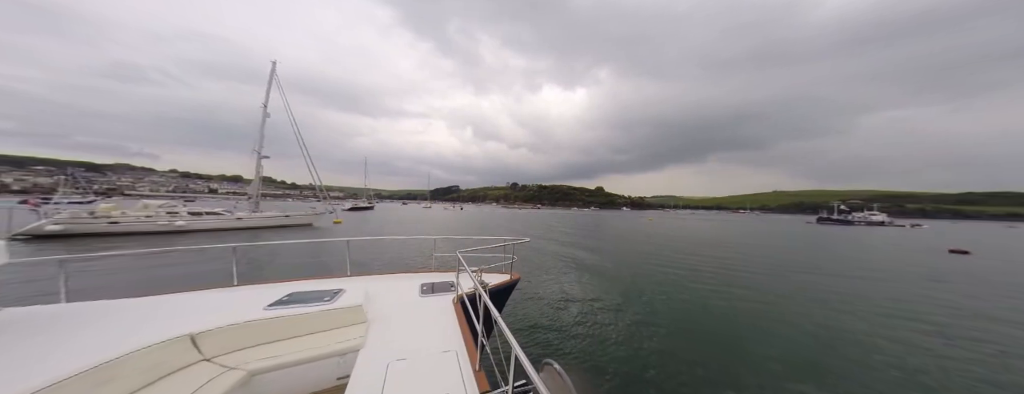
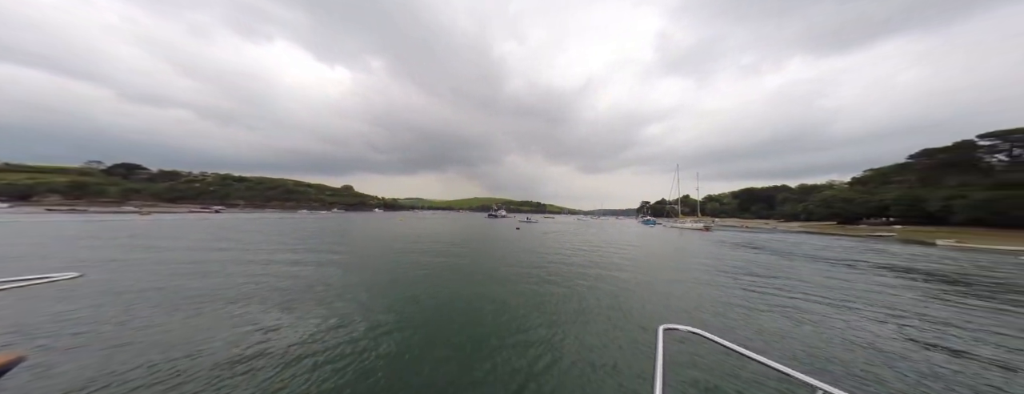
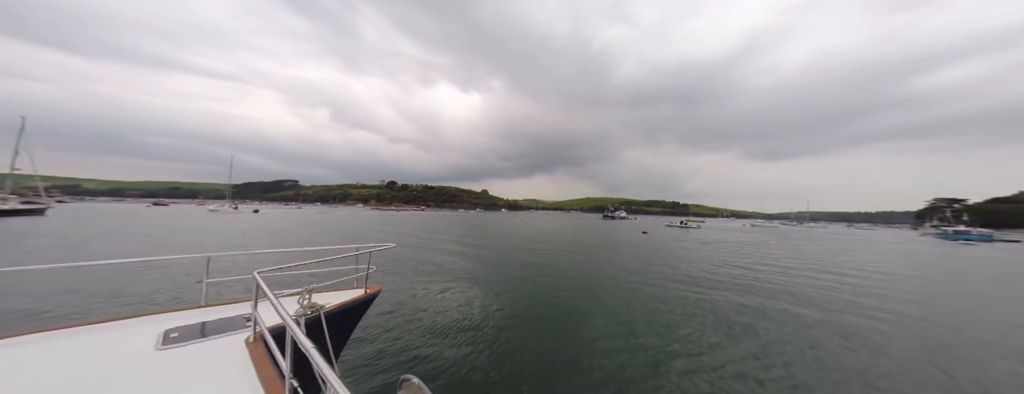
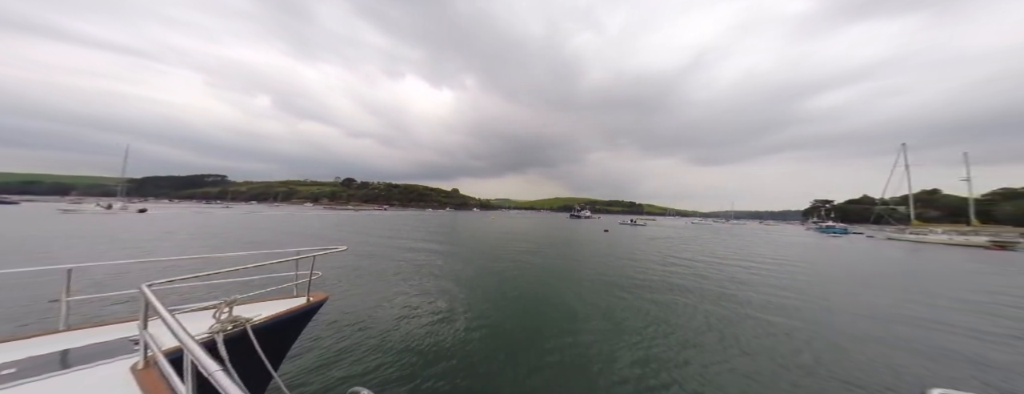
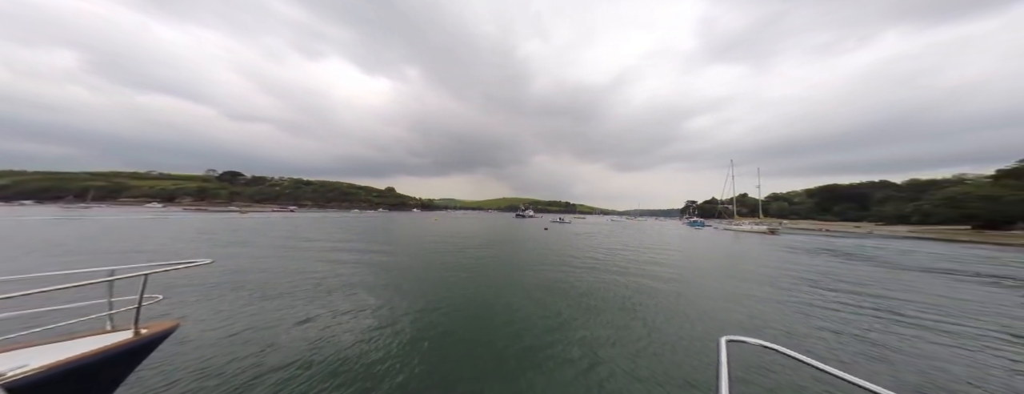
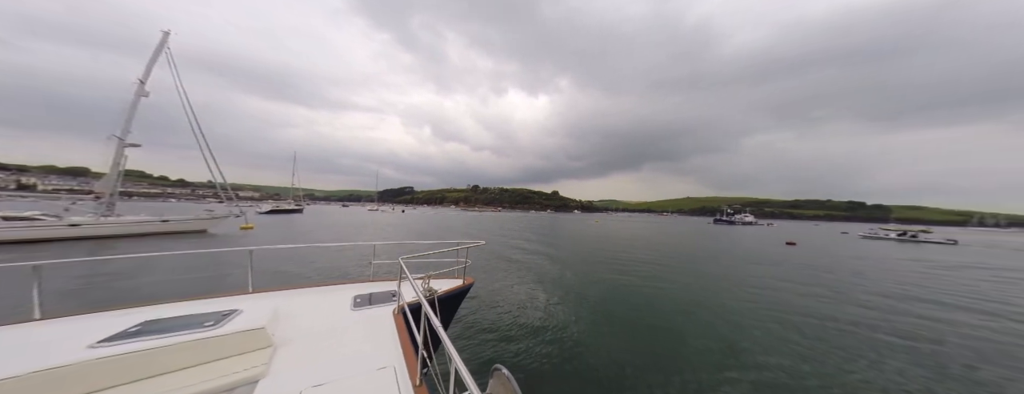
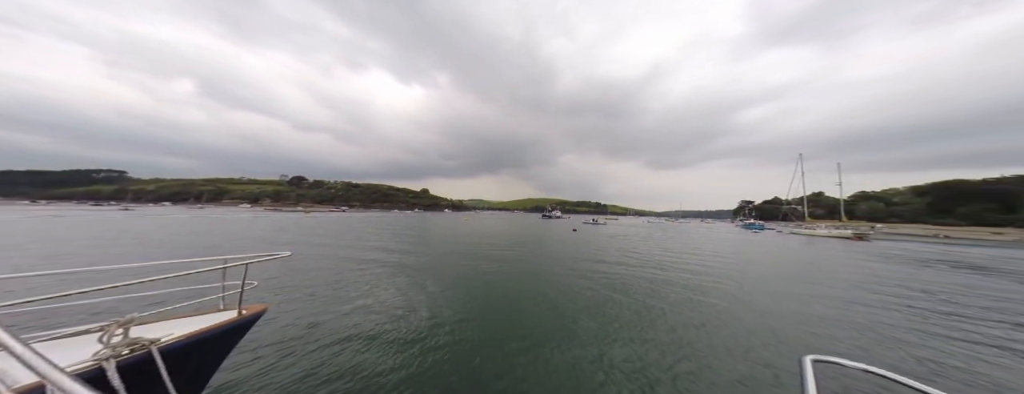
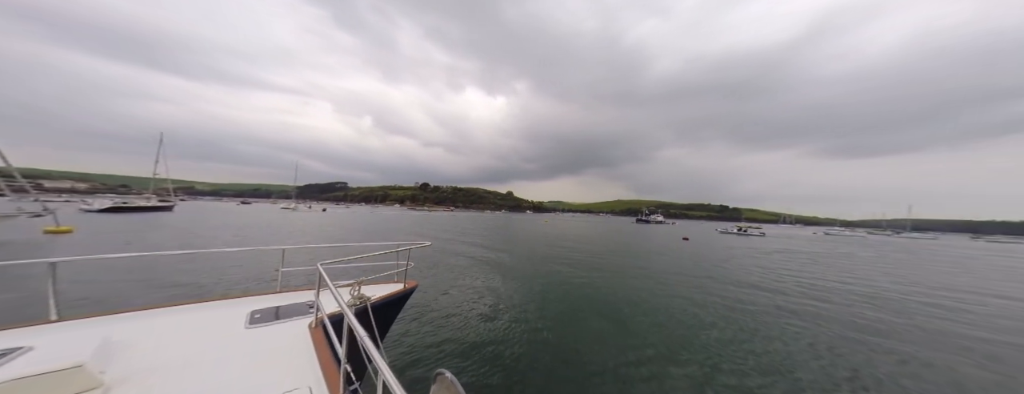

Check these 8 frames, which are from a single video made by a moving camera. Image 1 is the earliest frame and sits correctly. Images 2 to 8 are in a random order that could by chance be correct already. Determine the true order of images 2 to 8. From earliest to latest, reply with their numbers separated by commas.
6, 8, 3, 4, 7, 5, 2
